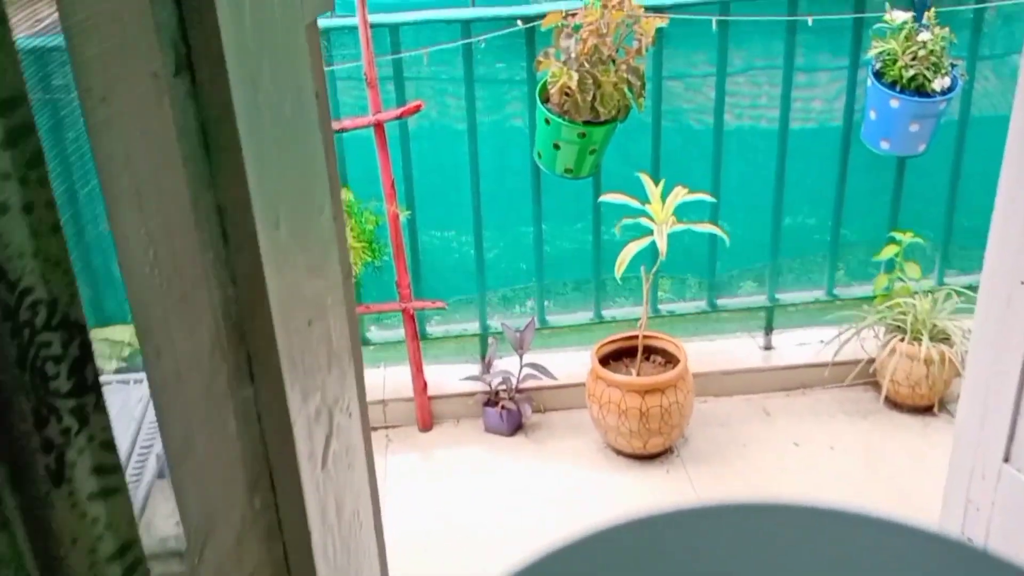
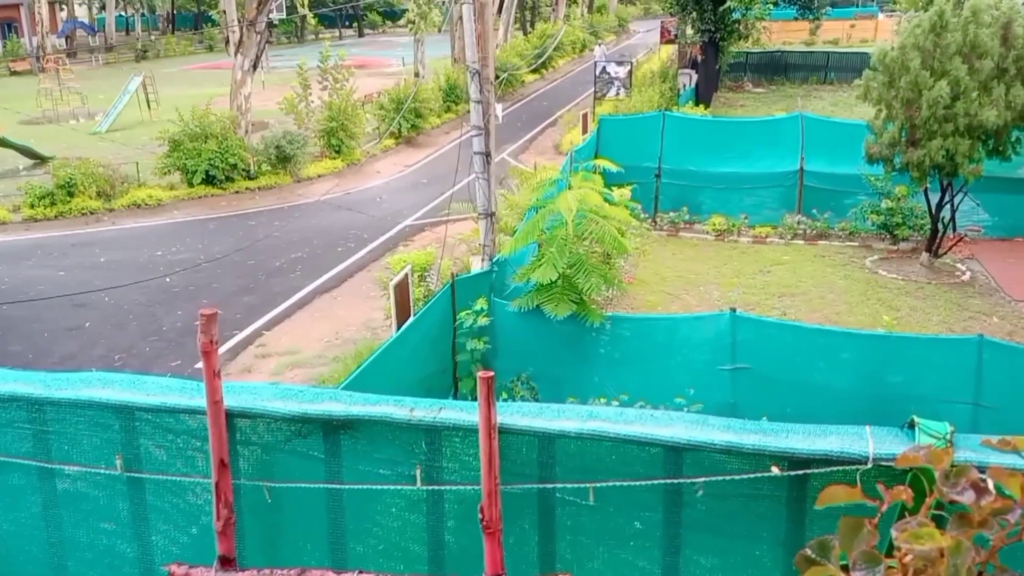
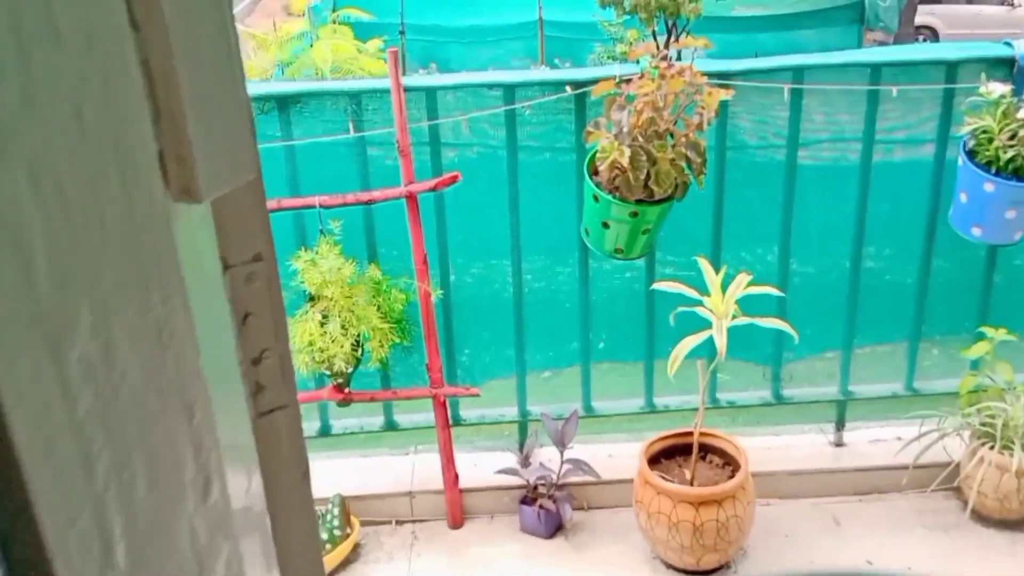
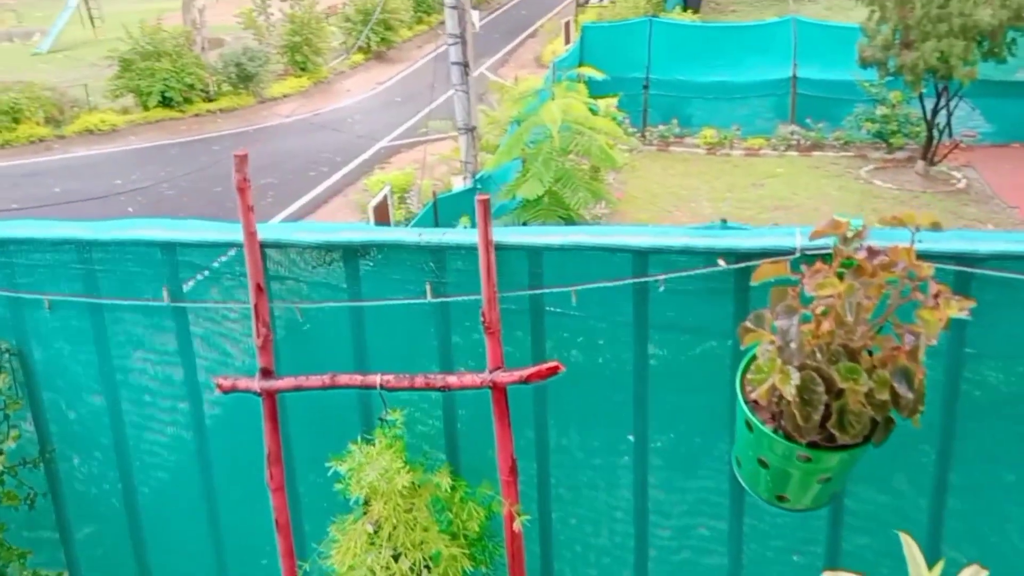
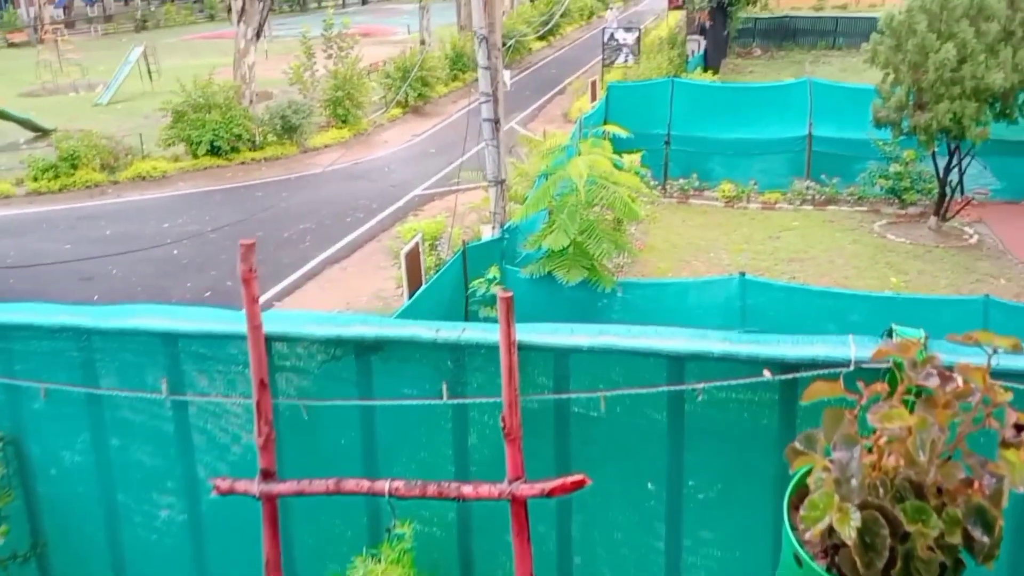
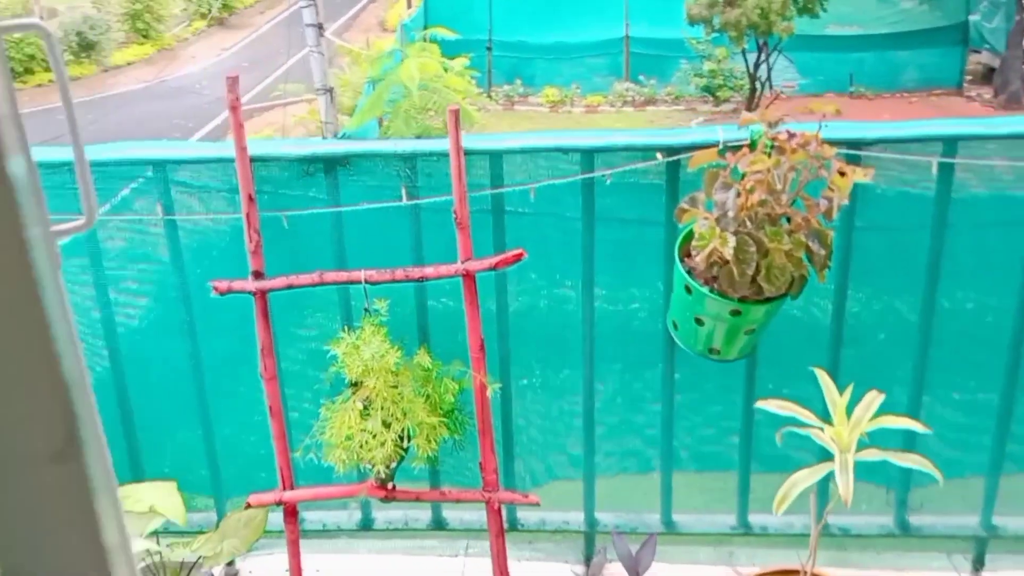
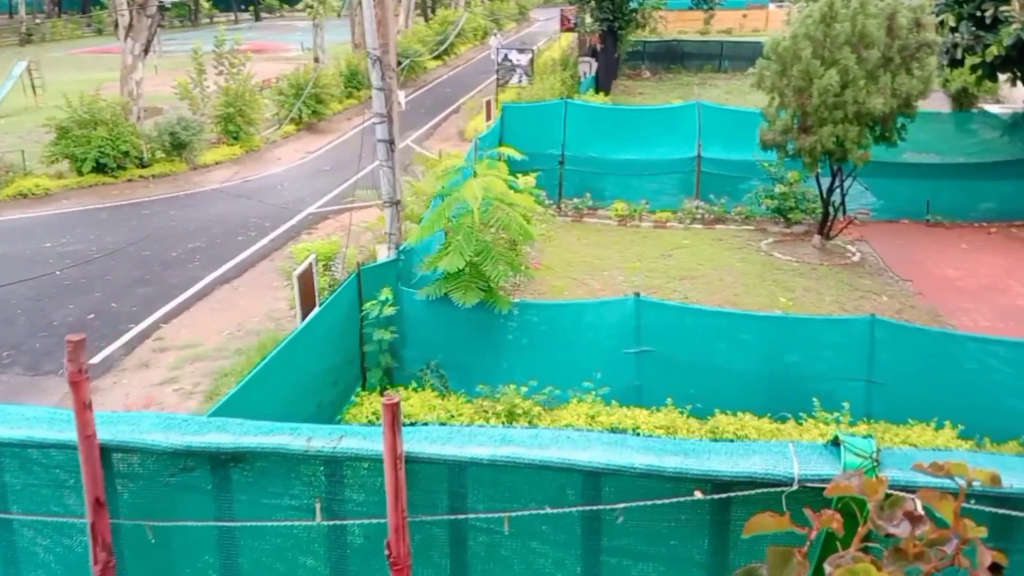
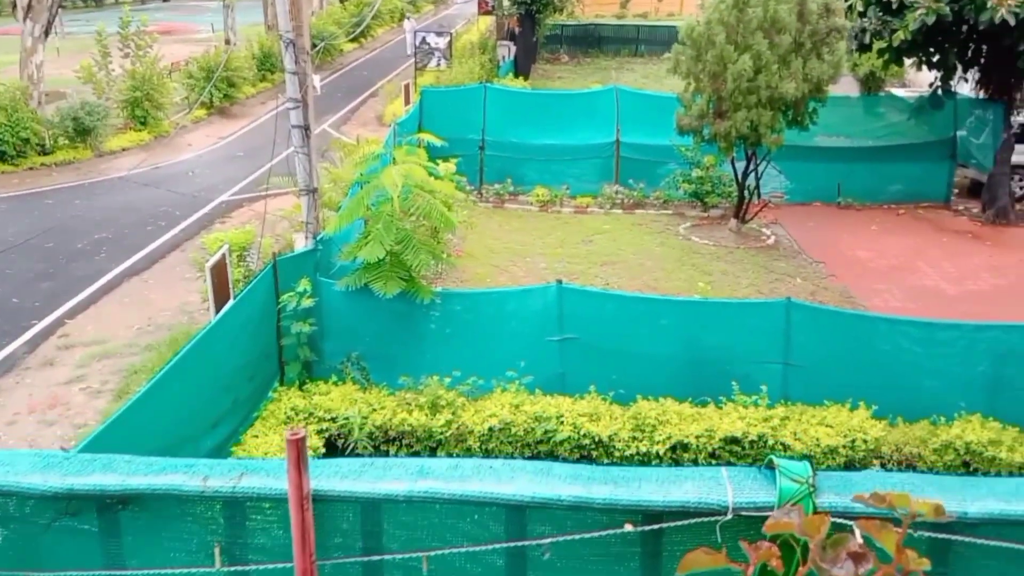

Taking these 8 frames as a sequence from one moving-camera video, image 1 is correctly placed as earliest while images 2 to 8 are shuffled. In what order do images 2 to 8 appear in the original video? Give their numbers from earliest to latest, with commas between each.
3, 6, 4, 5, 2, 7, 8
